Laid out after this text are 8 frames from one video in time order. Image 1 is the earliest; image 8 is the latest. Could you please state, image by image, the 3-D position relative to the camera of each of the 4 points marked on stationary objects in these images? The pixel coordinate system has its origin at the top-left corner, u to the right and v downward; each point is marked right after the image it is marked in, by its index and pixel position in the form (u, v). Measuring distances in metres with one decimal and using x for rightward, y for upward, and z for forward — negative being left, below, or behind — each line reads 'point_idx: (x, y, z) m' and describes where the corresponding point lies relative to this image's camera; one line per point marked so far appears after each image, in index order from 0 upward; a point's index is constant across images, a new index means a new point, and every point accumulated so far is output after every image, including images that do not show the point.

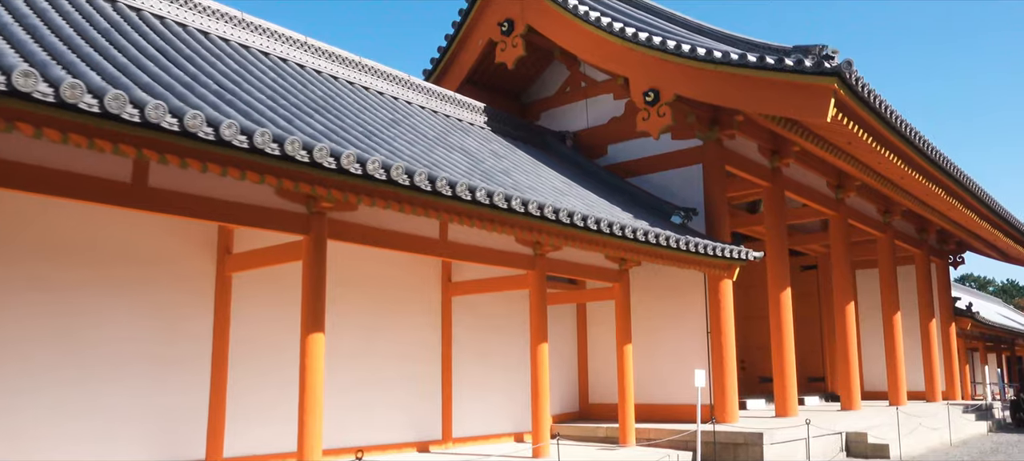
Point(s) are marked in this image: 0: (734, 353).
0: (+2.4, -1.4, +9.8) m
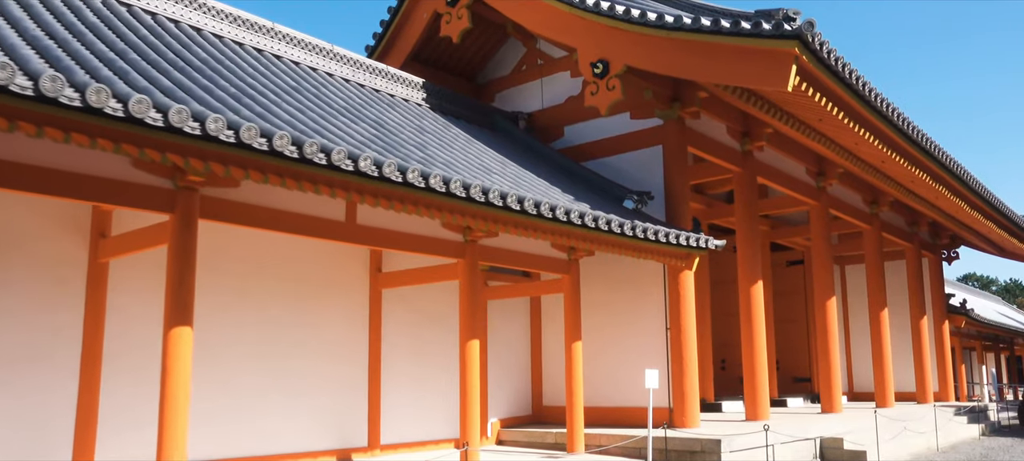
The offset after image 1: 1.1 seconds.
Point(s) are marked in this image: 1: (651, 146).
0: (+1.8, -1.2, +8.9) m
1: (+1.5, +0.9, +9.5) m
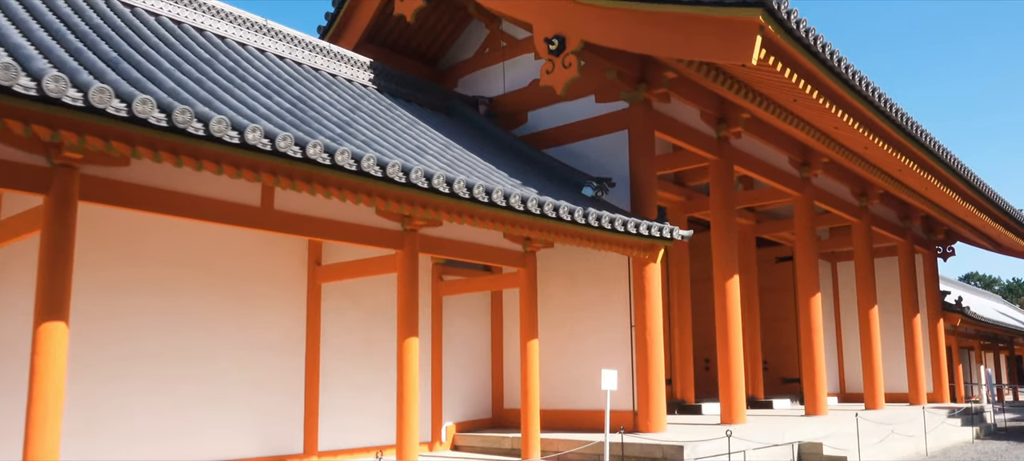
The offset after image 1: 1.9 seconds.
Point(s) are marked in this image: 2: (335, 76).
0: (+1.4, -1.1, +8.3) m
1: (+1.0, +1.0, +8.9) m
2: (-1.7, +1.4, +8.3) m
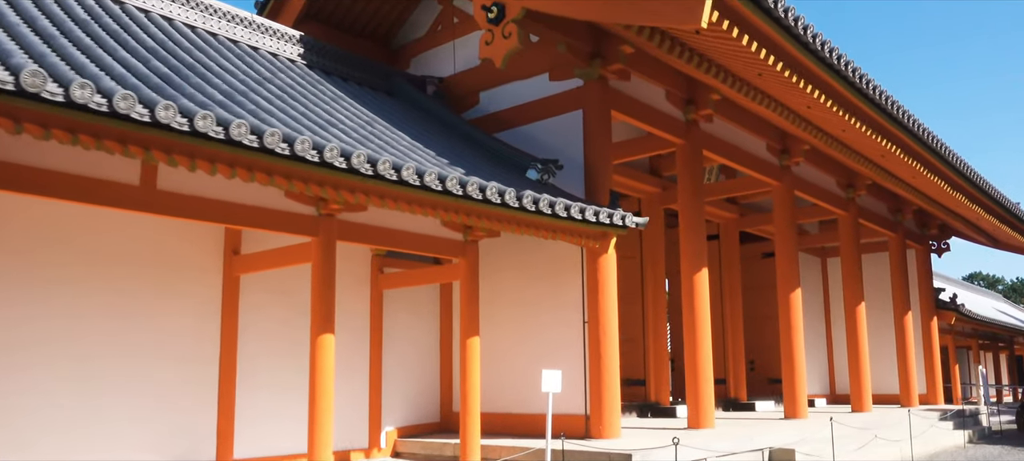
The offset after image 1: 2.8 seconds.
0: (+0.9, -1.0, +7.6) m
1: (+0.5, +1.1, +8.2) m
2: (-2.2, +1.5, +7.6) m
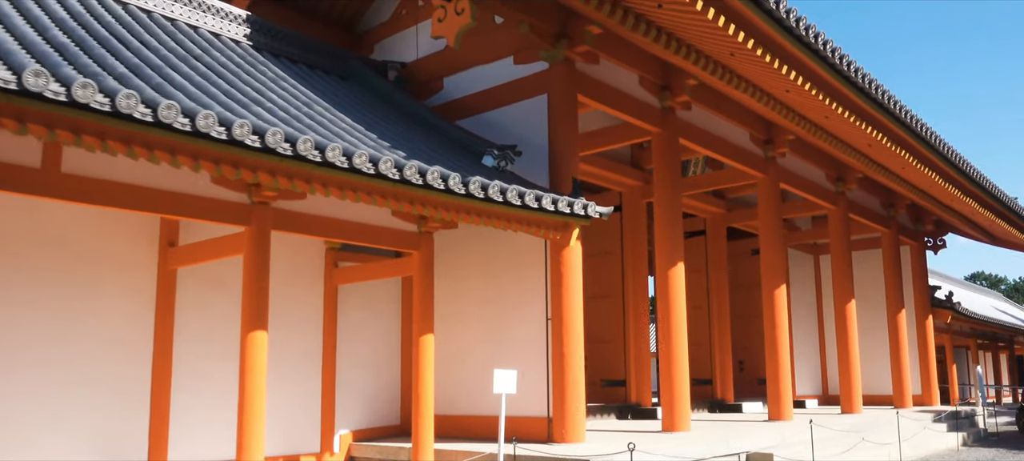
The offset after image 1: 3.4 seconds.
0: (+0.6, -1.0, +7.1) m
1: (+0.2, +1.2, +7.7) m
2: (-2.5, +1.6, +7.1) m
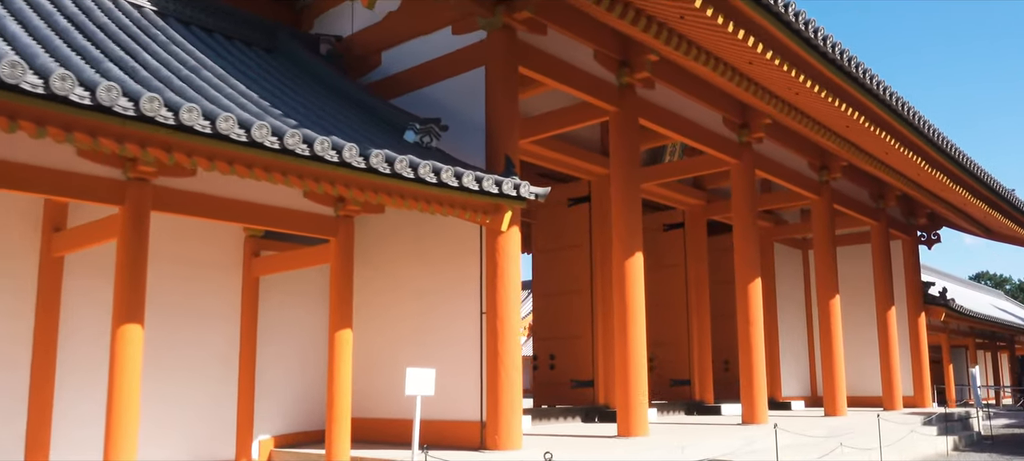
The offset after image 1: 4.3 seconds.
0: (0.0, -0.8, +6.4) m
1: (-0.3, +1.3, +7.0) m
2: (-3.0, +1.7, +6.5) m
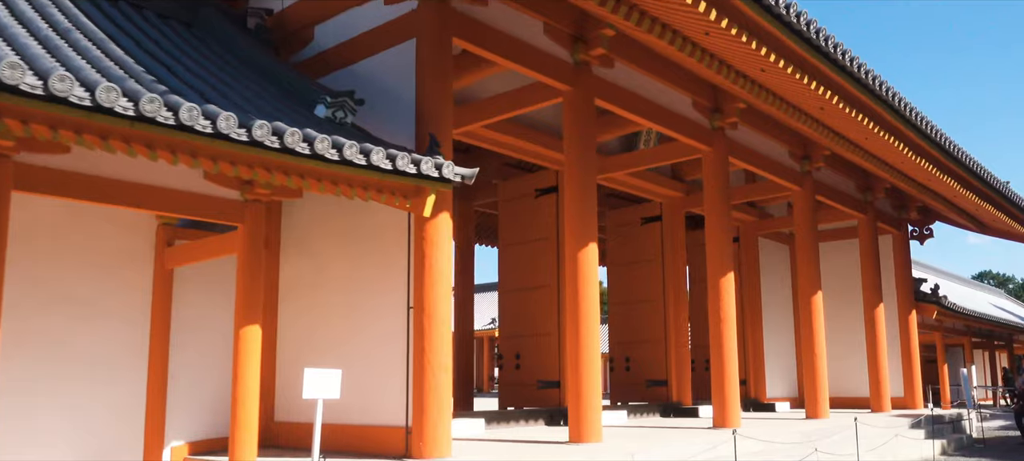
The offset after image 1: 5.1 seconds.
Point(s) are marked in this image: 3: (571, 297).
0: (-0.4, -0.8, +5.8) m
1: (-0.8, +1.4, +6.4) m
2: (-3.5, +1.8, +5.9) m
3: (+0.5, -0.5, +7.3) m
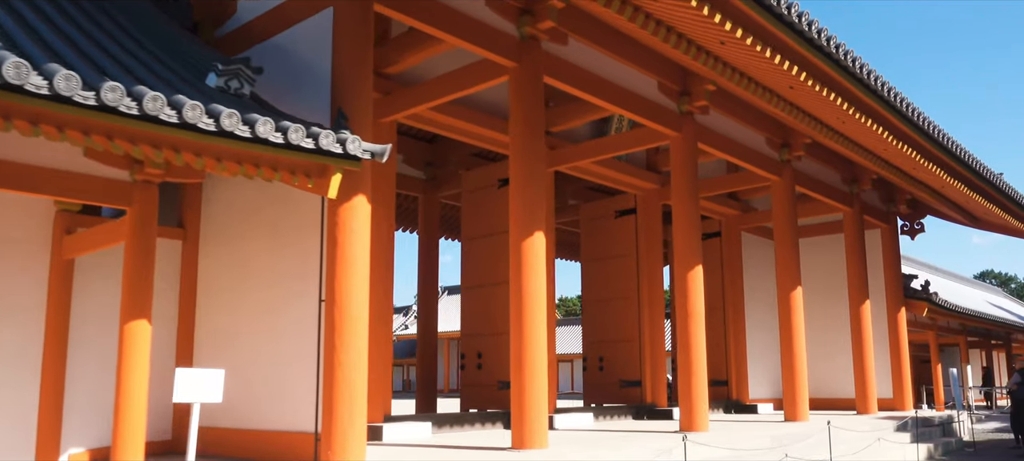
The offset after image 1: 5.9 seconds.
0: (-0.9, -0.7, +5.3) m
1: (-1.3, +1.5, +5.9) m
2: (-4.0, +1.9, +5.3) m
3: (0.0, -0.5, +6.8) m
